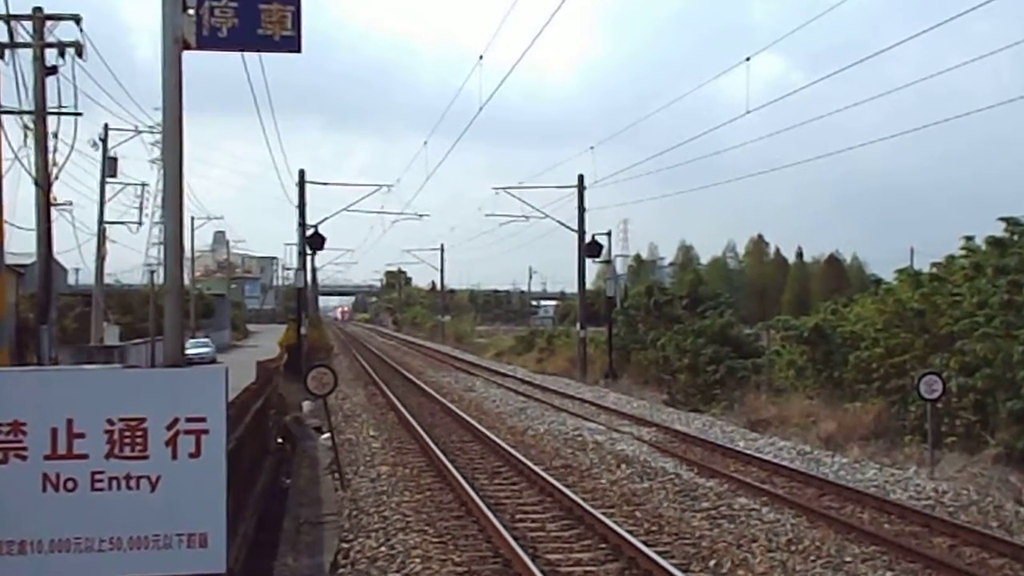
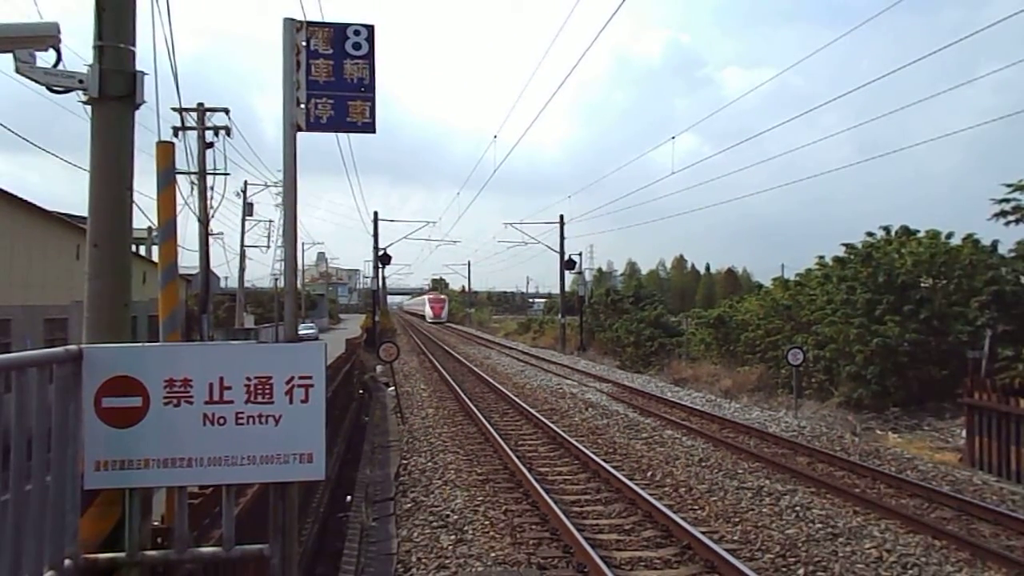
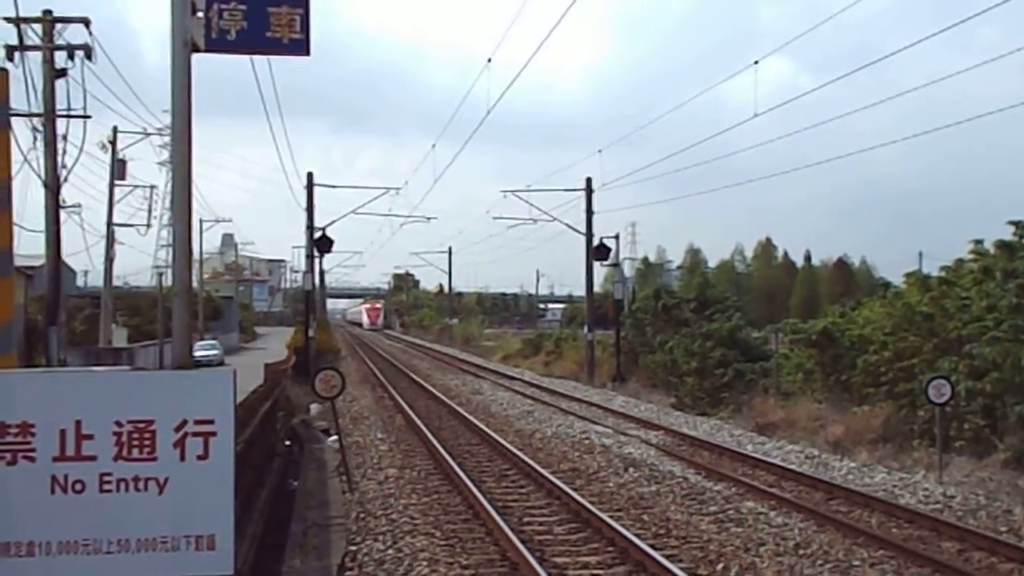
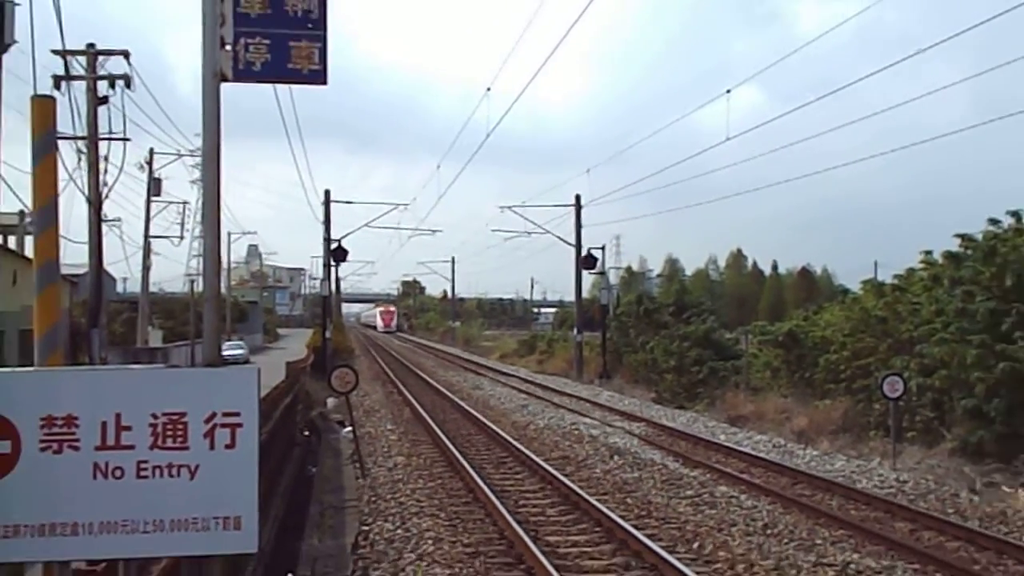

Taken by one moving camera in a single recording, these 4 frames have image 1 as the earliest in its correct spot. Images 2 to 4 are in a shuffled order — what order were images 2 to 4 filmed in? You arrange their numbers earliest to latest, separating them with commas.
3, 4, 2
